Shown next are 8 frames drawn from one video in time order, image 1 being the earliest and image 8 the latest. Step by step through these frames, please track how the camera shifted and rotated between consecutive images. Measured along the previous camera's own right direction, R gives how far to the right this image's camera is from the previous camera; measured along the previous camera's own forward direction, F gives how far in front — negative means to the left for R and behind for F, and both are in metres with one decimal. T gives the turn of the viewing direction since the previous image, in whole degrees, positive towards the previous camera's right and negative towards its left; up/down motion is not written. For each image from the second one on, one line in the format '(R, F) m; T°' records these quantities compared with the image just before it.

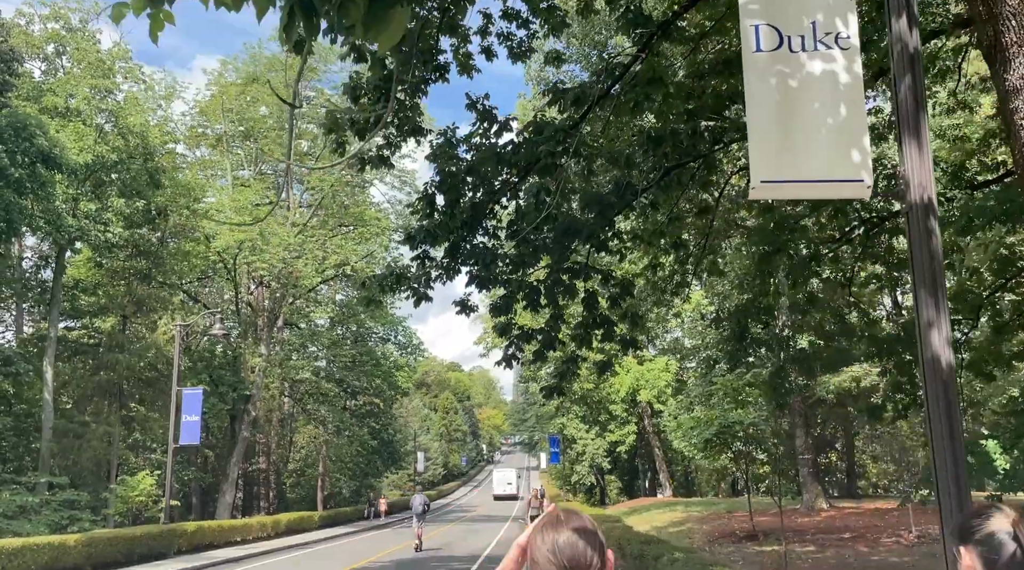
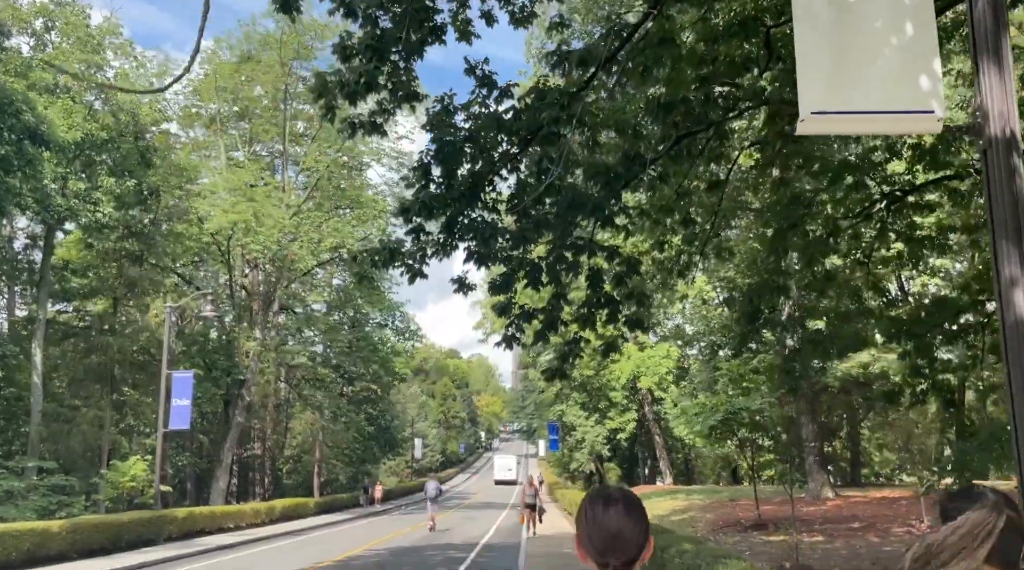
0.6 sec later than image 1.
(0.0, +0.6) m; 0°
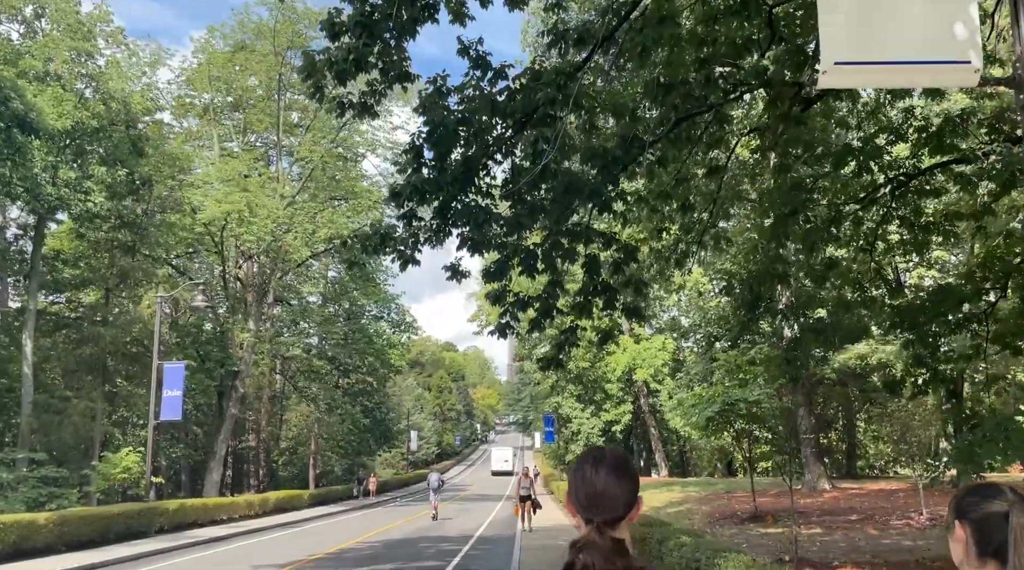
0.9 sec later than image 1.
(0.0, +0.3) m; 0°
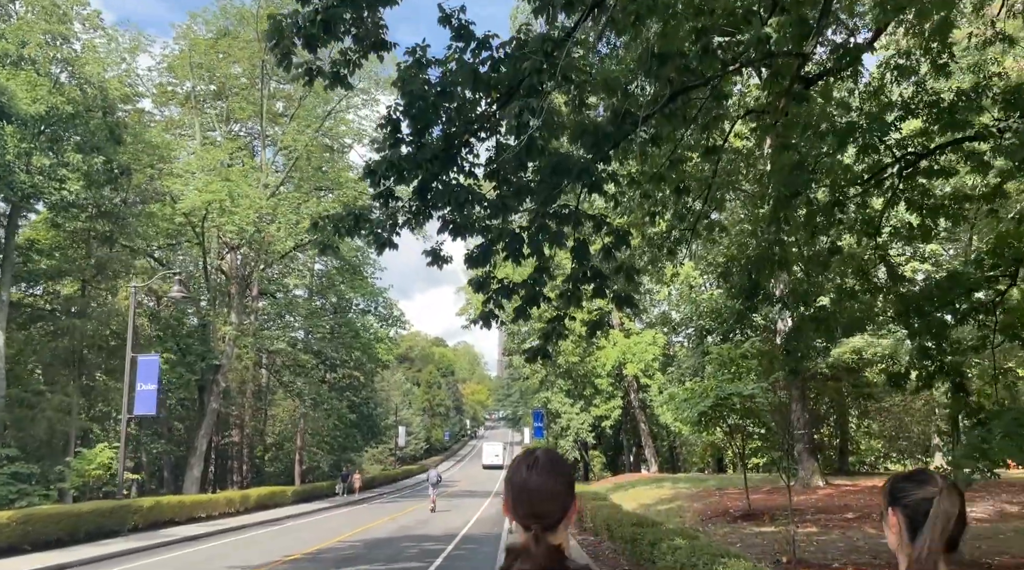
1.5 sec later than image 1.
(+0.1, +0.7) m; +1°
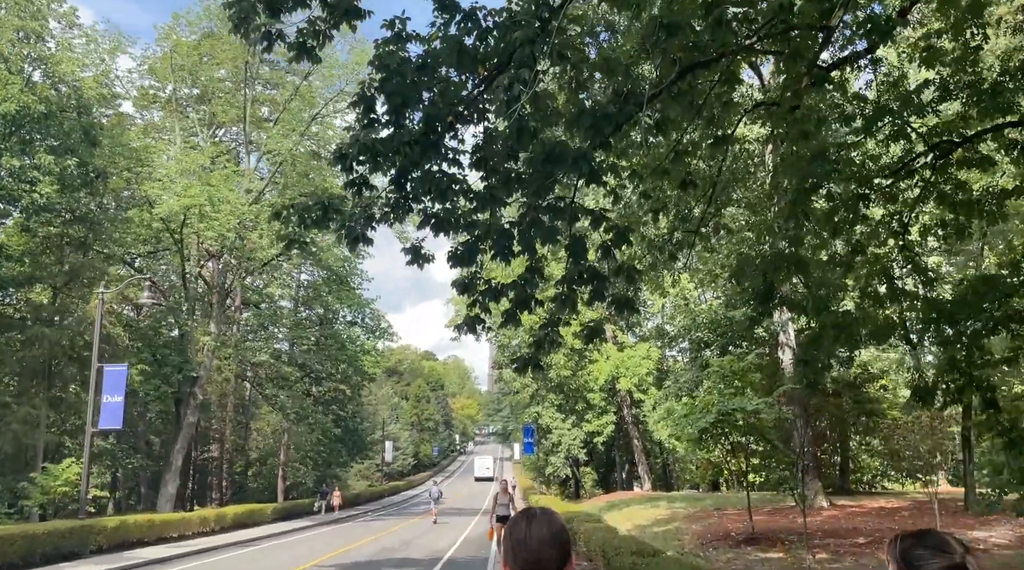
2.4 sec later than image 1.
(0.0, +1.1) m; +1°
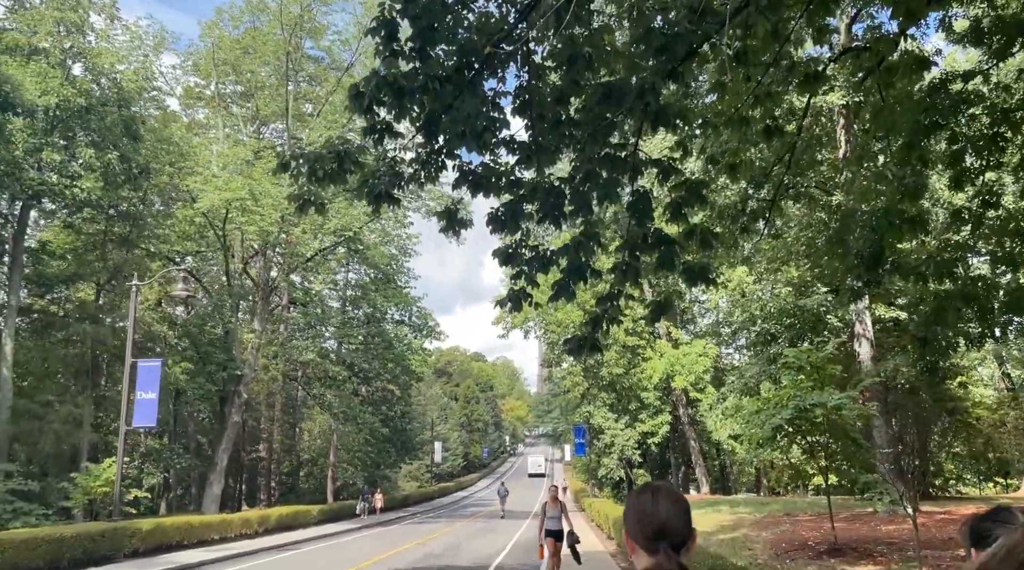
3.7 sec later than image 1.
(0.0, +1.4) m; -3°
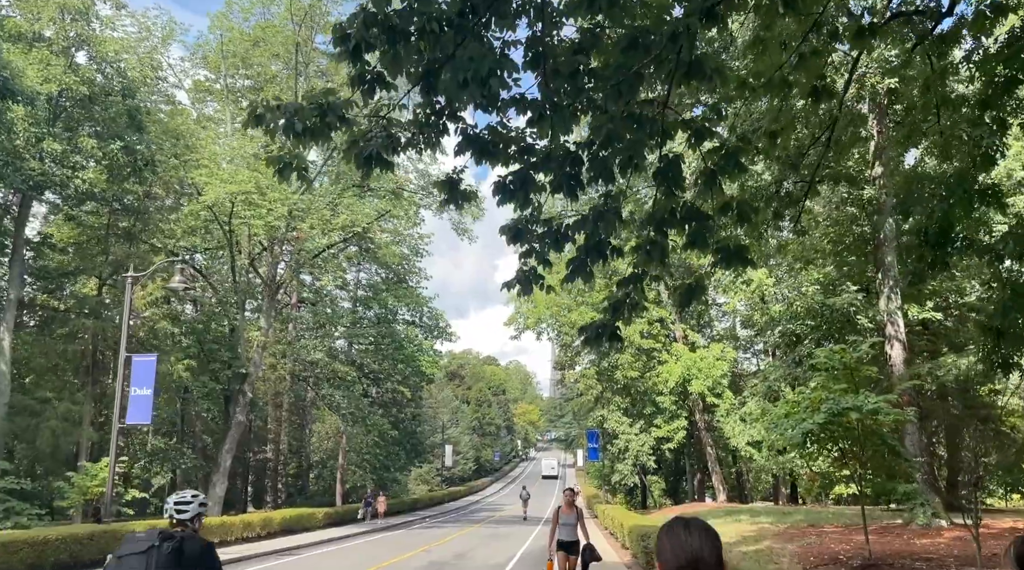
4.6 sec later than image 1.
(0.0, +1.0) m; -1°
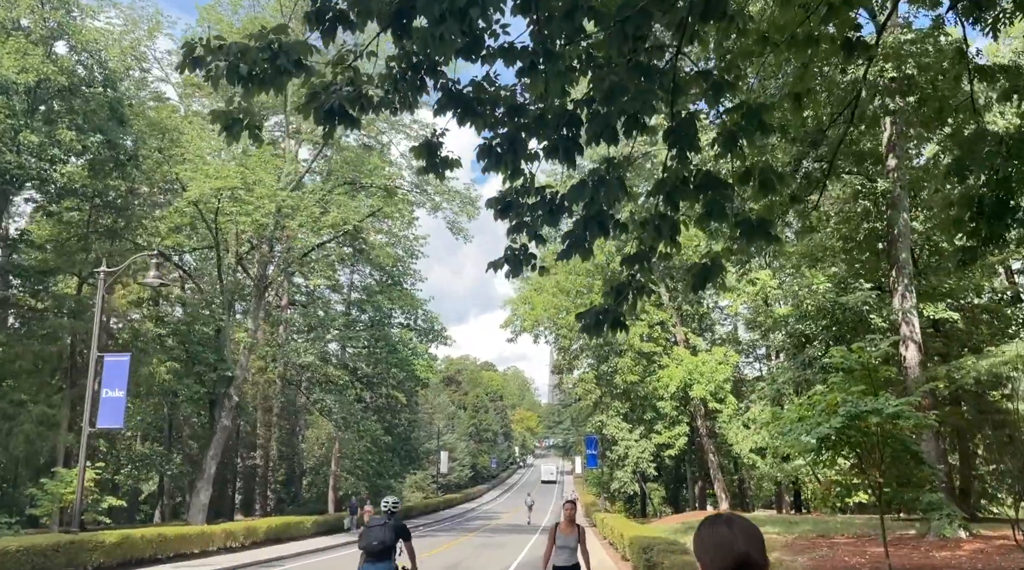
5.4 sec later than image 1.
(+0.1, +1.0) m; 0°
